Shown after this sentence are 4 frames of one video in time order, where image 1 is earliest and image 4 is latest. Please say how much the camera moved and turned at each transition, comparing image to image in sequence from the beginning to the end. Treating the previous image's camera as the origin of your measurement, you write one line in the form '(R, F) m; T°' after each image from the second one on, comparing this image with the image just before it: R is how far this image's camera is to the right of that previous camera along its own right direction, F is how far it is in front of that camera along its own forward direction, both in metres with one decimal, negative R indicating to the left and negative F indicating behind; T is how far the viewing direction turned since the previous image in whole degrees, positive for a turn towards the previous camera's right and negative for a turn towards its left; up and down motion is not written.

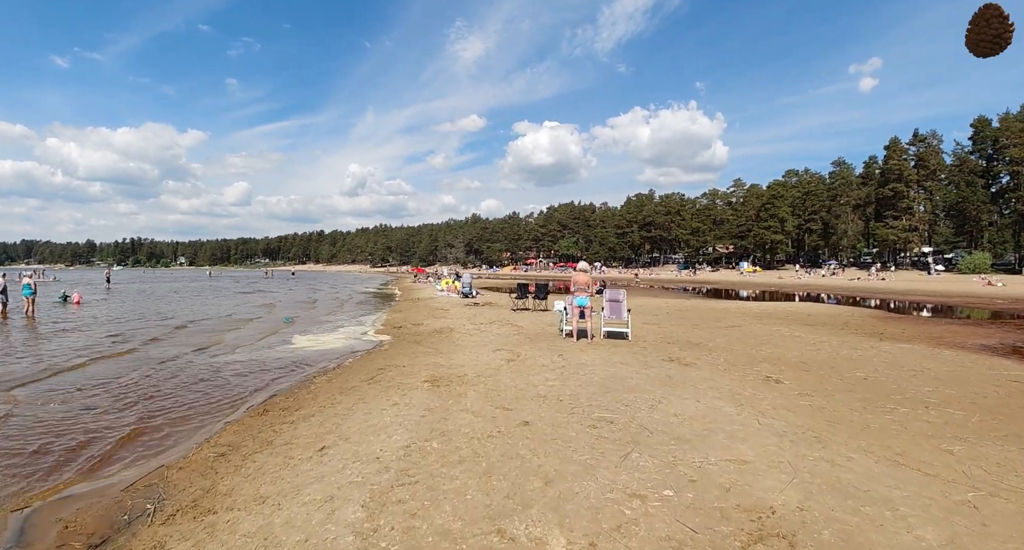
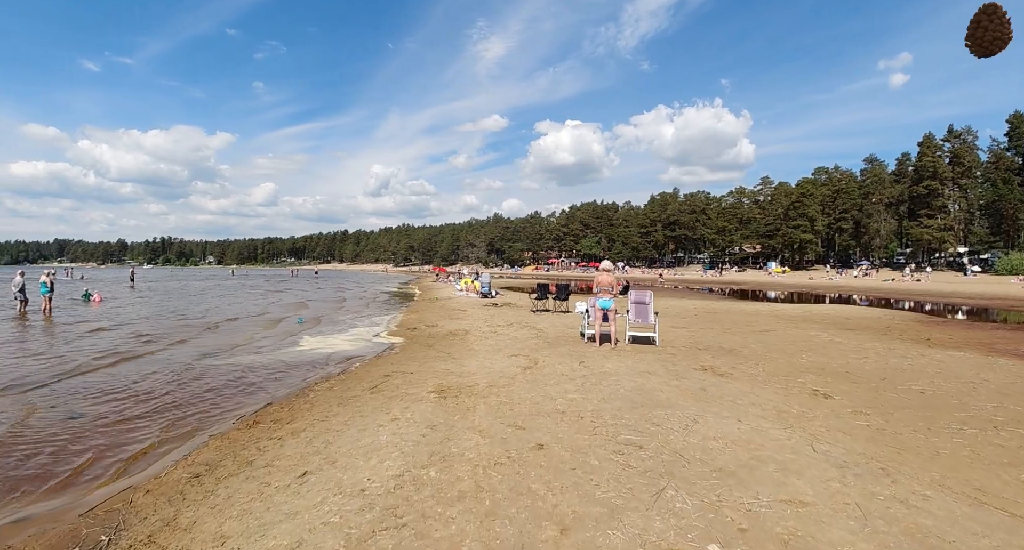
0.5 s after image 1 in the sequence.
(+0.1, +0.8) m; -3°
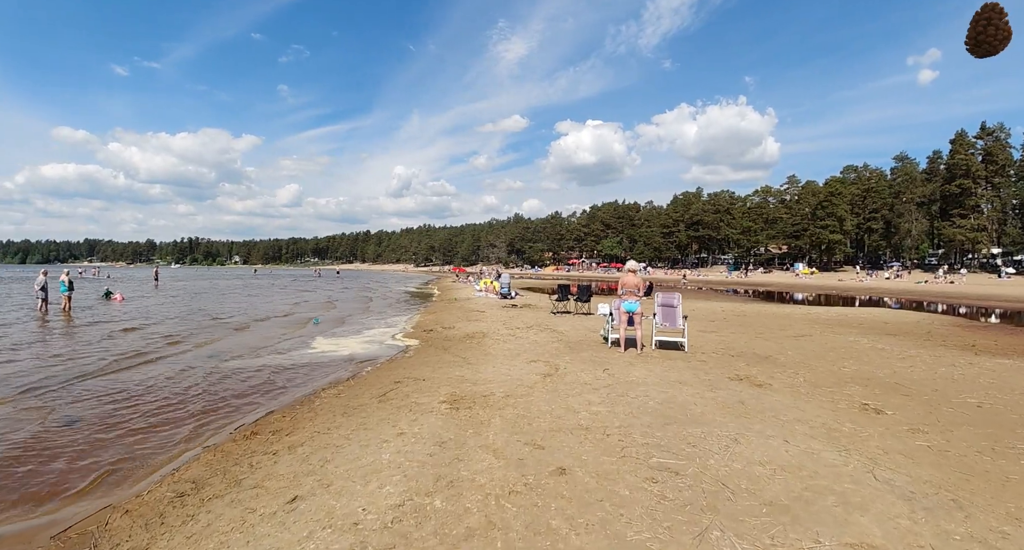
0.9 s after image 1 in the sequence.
(0.0, +0.6) m; -2°
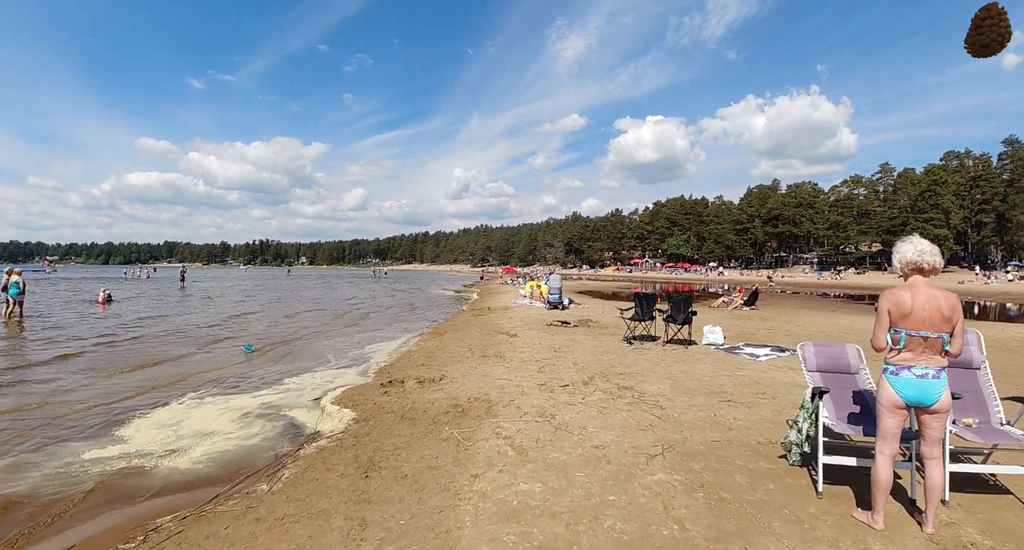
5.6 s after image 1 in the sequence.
(+0.3, +7.6) m; -7°
